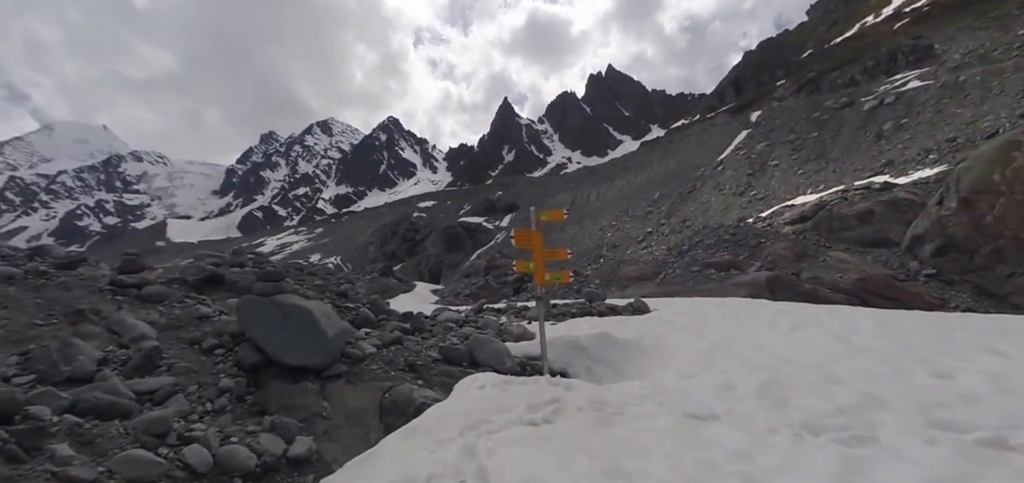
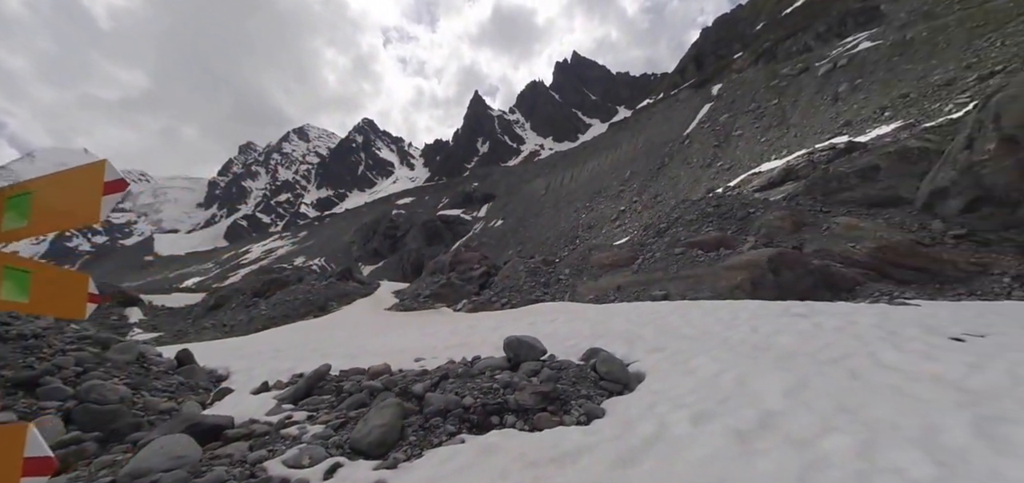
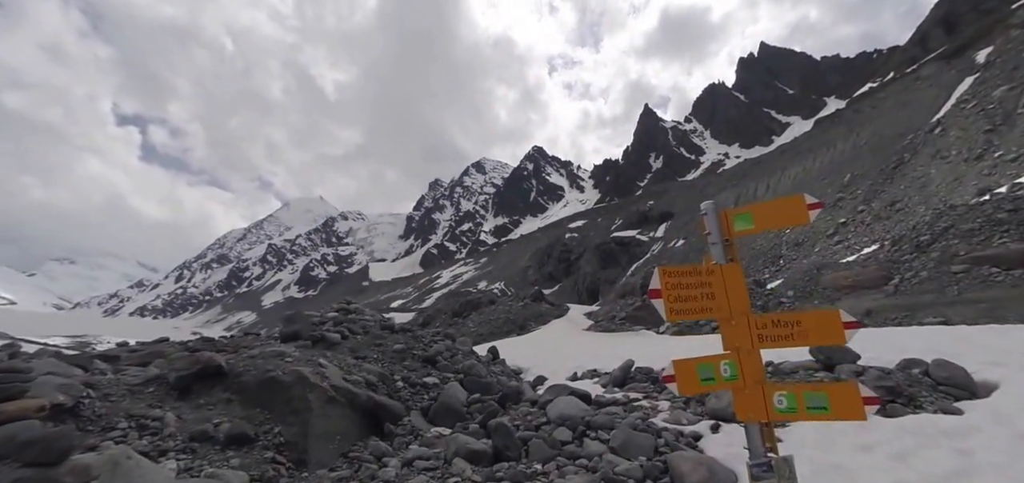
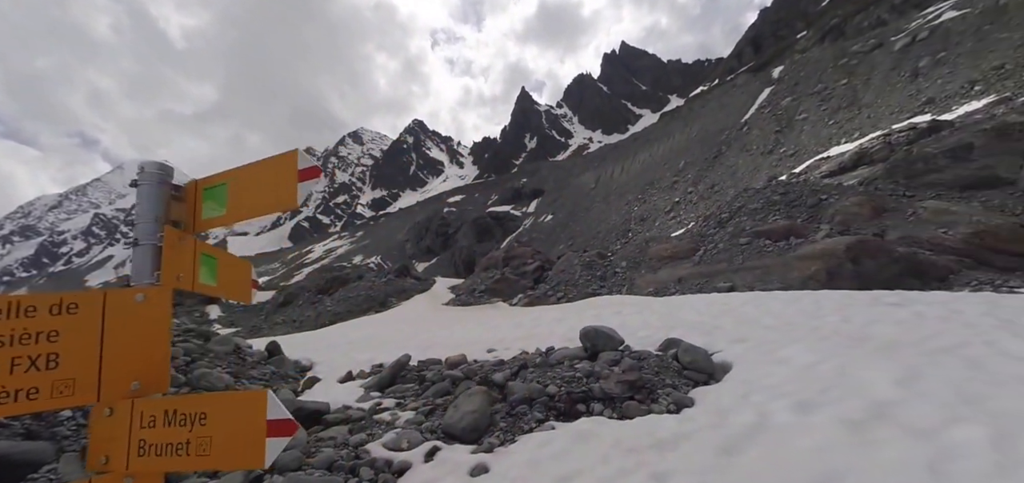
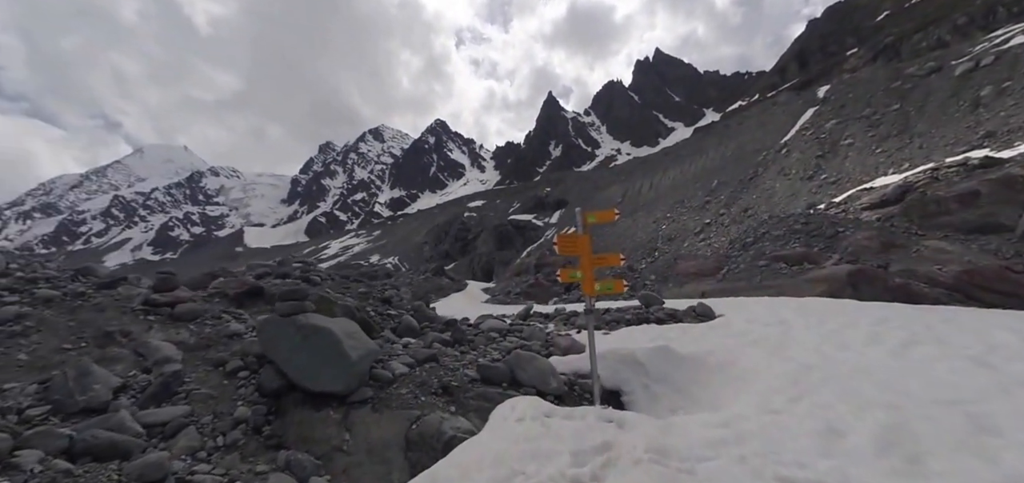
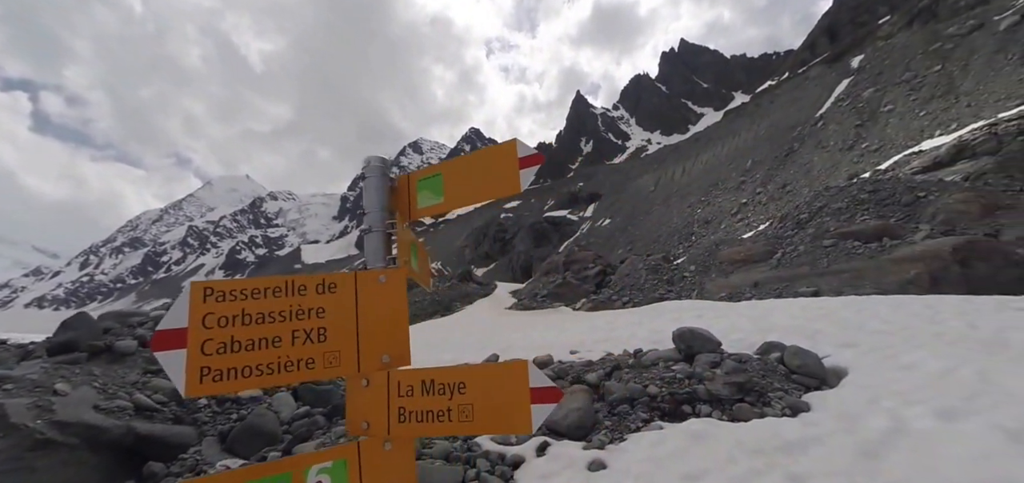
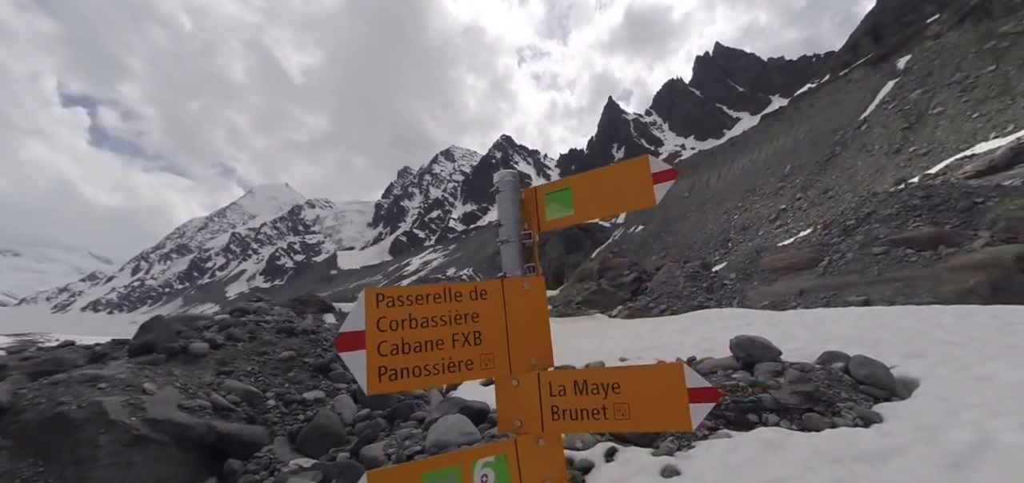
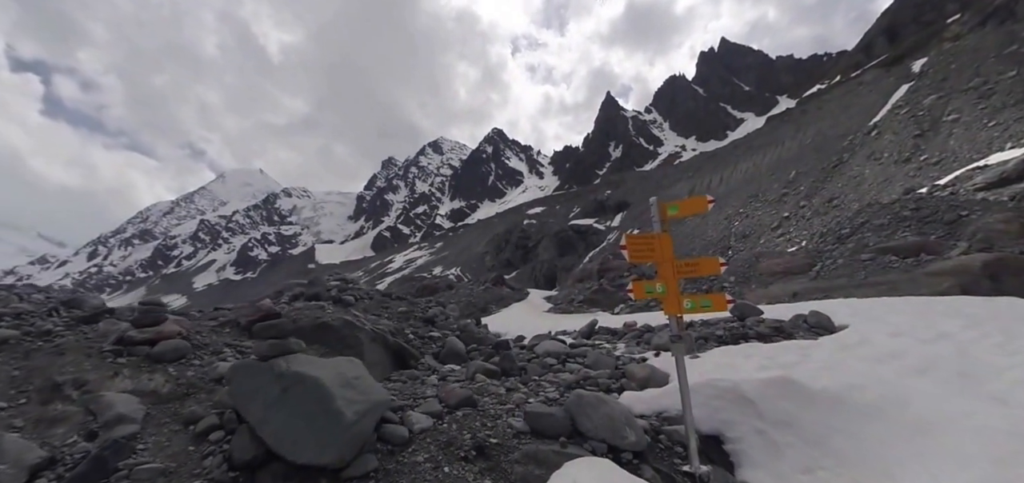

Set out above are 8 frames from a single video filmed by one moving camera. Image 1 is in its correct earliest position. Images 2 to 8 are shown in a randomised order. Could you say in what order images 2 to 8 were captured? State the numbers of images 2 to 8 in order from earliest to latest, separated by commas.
5, 8, 3, 7, 6, 4, 2
